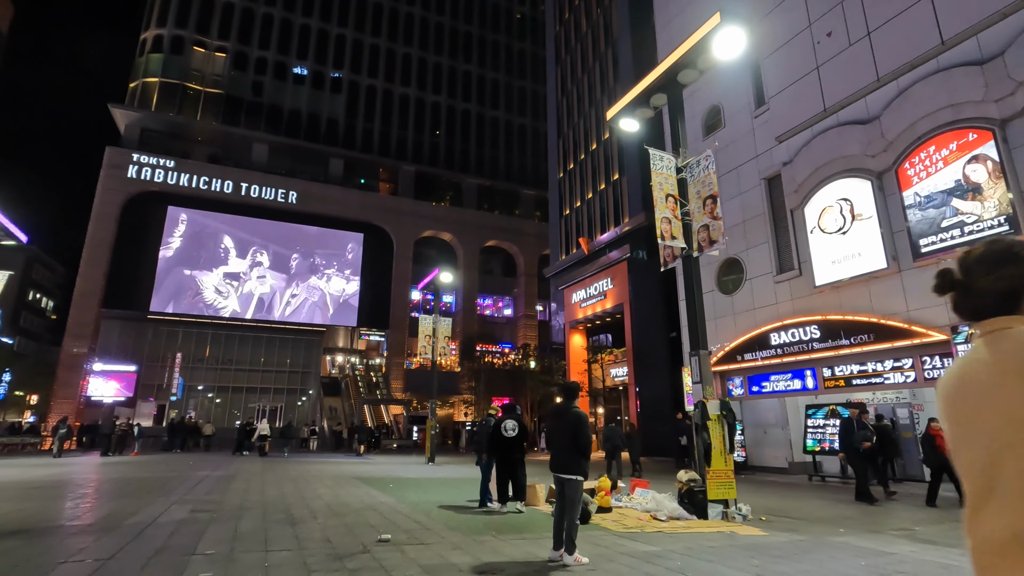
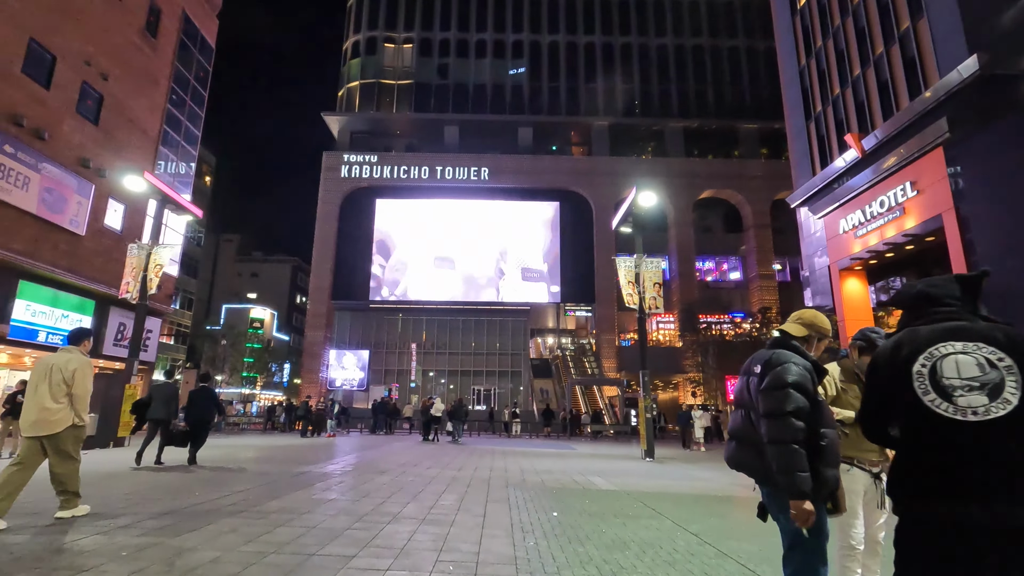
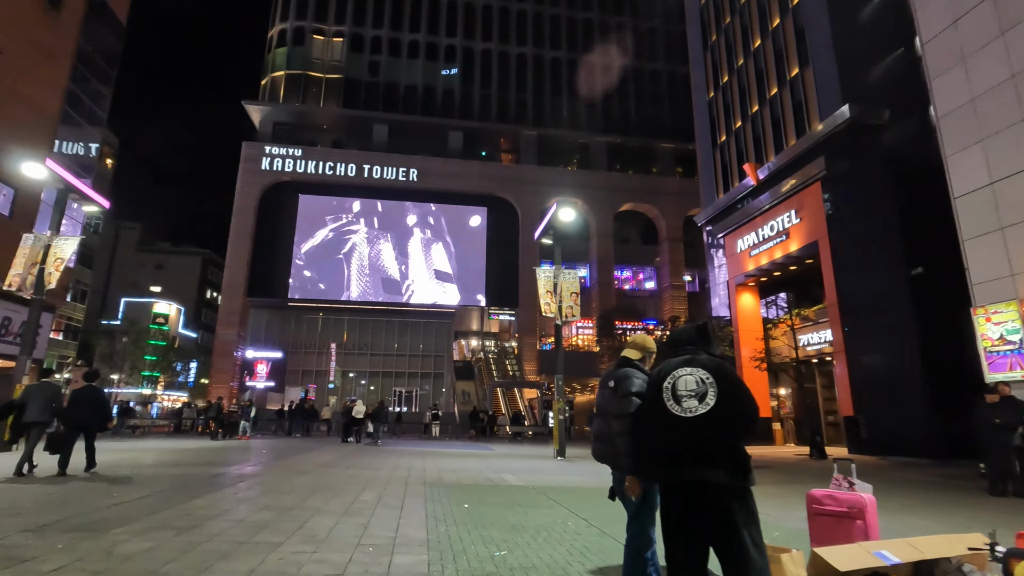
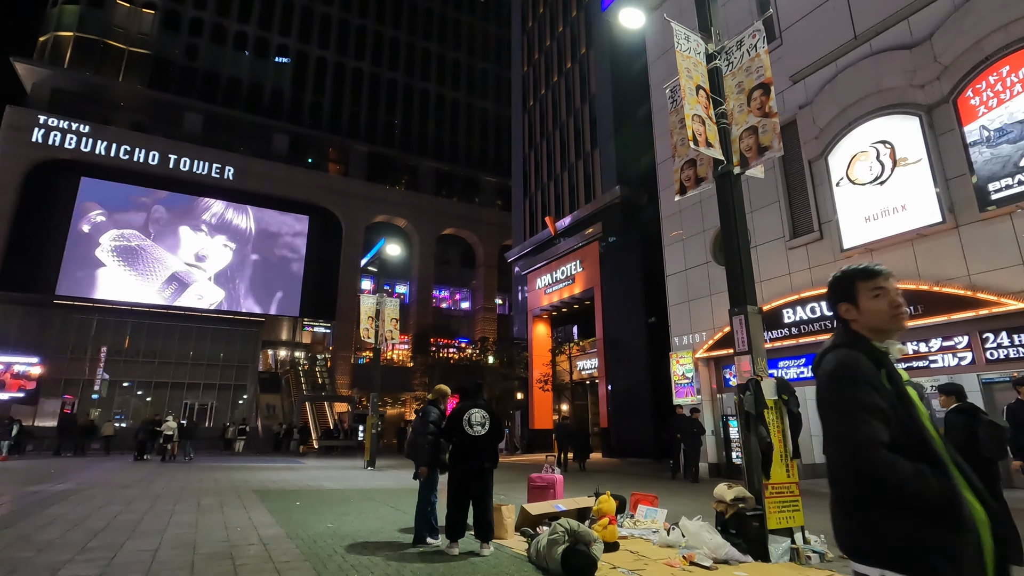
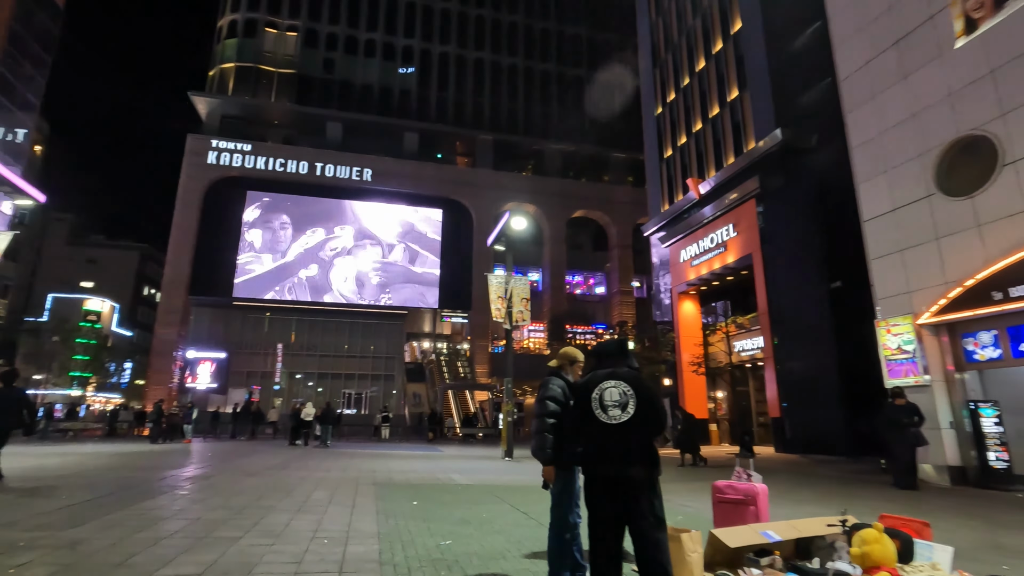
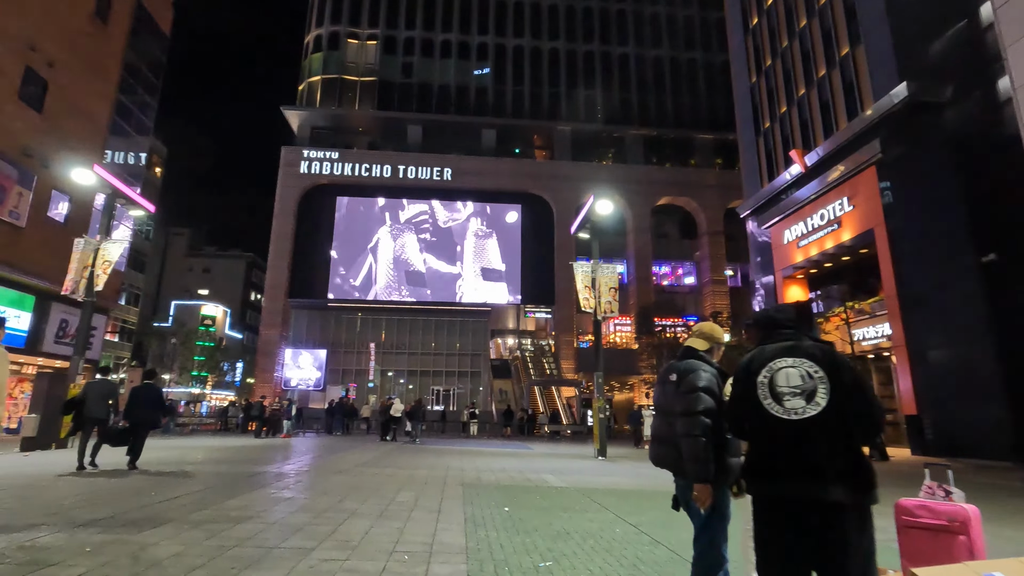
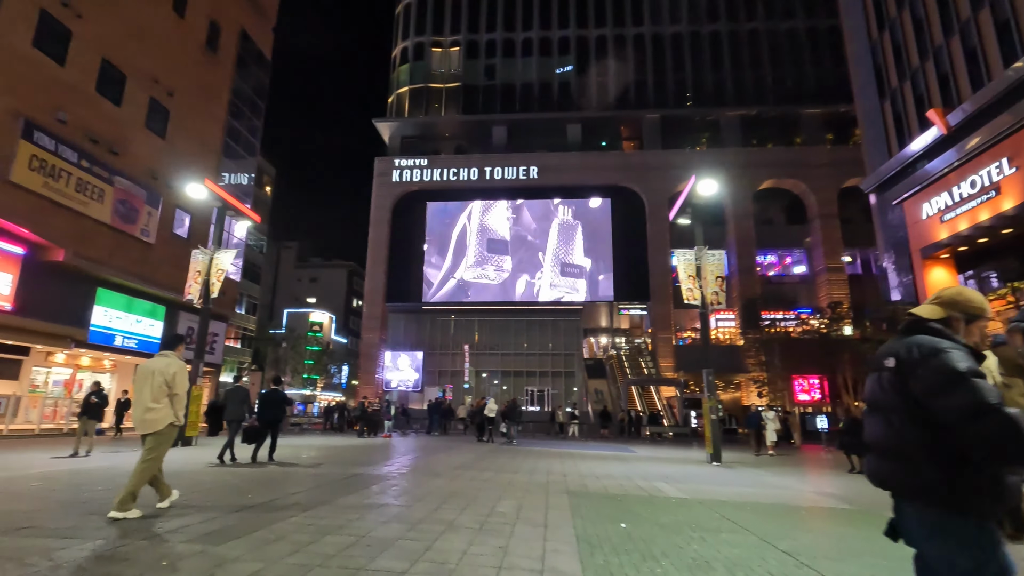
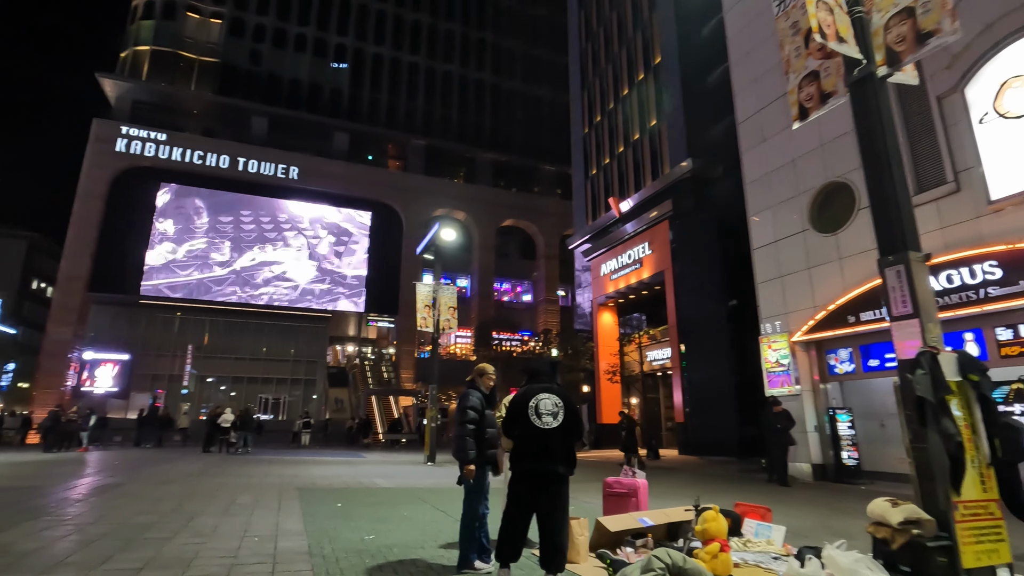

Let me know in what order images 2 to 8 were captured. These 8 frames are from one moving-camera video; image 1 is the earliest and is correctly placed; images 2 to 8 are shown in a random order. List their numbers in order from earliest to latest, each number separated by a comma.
4, 8, 5, 3, 6, 2, 7
